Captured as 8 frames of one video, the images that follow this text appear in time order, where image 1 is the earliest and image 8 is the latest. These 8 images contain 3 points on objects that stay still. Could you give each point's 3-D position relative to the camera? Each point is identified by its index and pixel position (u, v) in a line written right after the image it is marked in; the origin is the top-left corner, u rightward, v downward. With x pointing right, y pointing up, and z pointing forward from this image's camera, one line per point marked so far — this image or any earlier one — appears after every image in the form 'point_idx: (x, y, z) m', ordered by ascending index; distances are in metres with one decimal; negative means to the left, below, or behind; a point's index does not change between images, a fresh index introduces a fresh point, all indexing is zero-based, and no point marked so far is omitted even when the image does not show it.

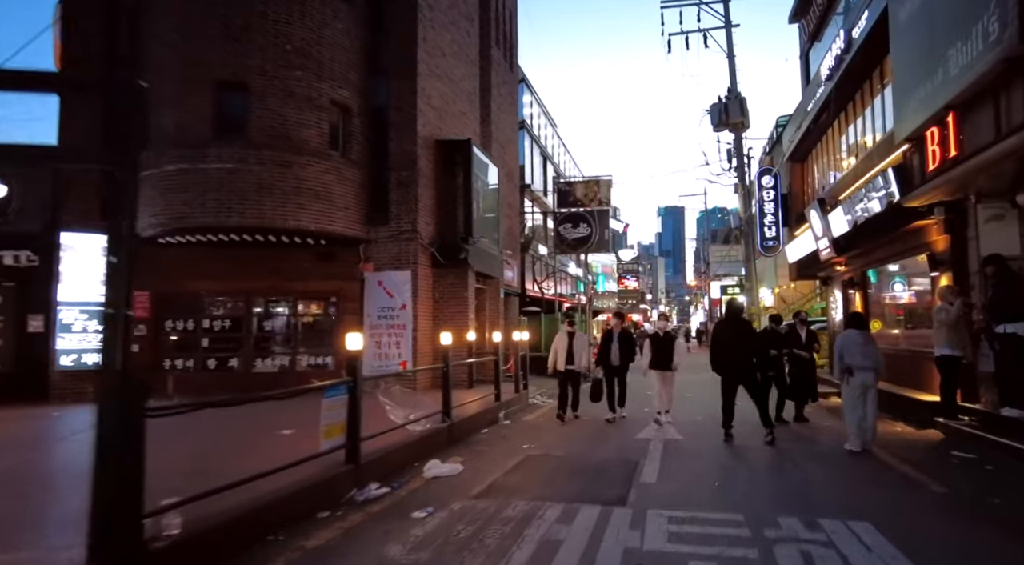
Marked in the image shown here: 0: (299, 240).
0: (-4.2, +0.9, +12.4) m
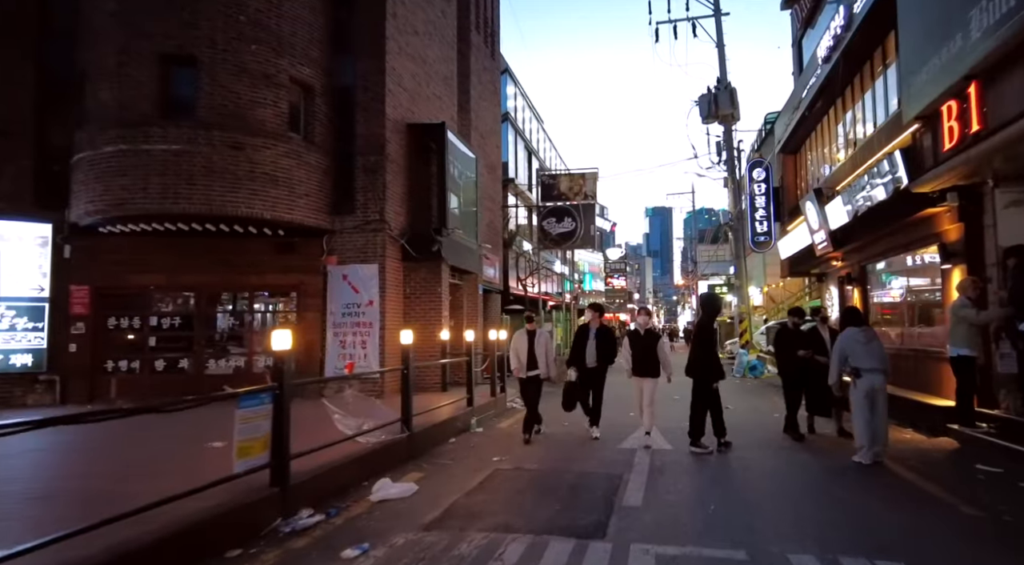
0: (-4.7, +1.0, +11.4) m
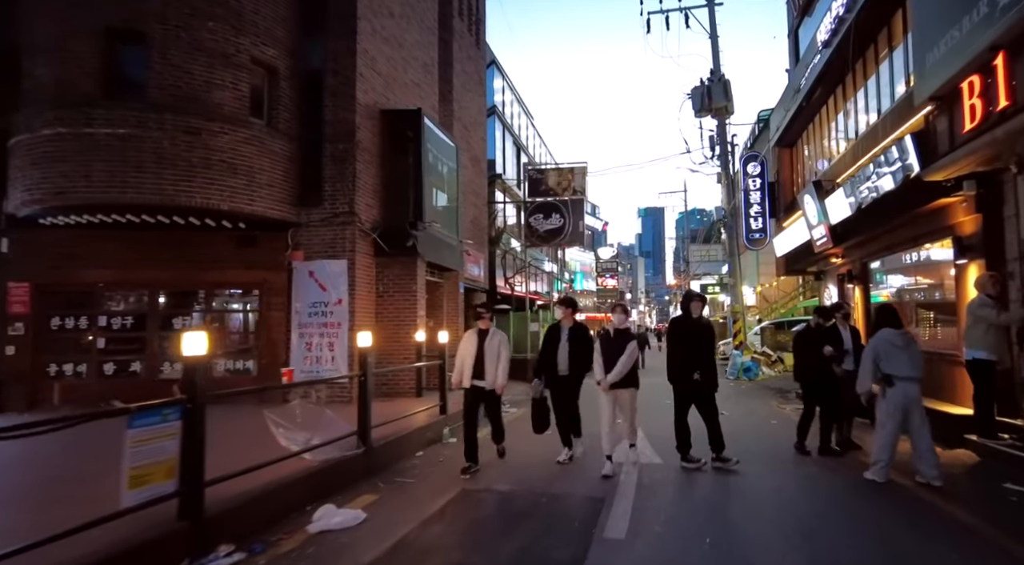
0: (-5.0, +1.0, +10.5) m
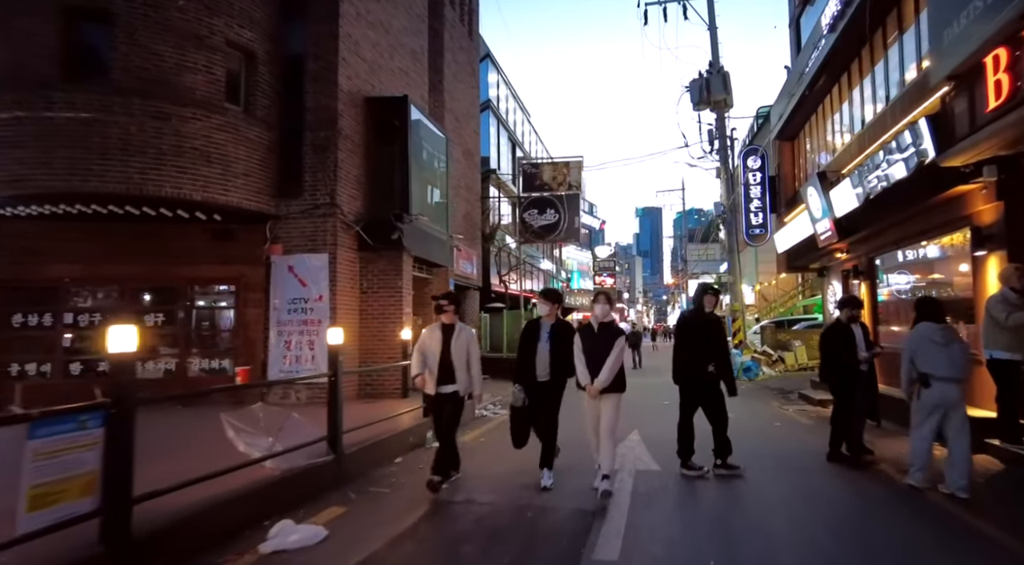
0: (-5.2, +1.1, +9.9) m
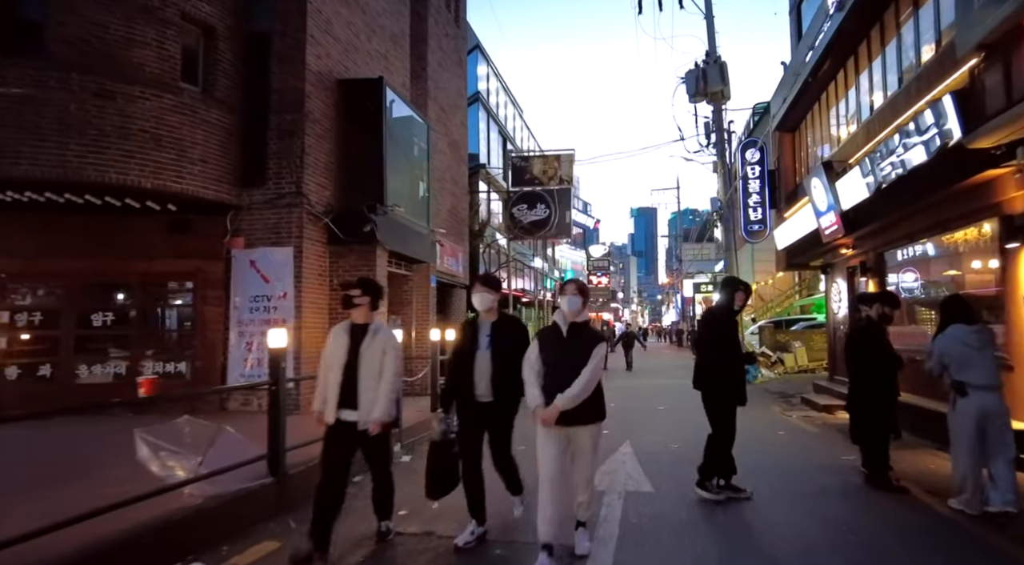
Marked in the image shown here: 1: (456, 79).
0: (-5.5, +1.2, +9.0) m
1: (-1.7, +6.1, +18.7) m
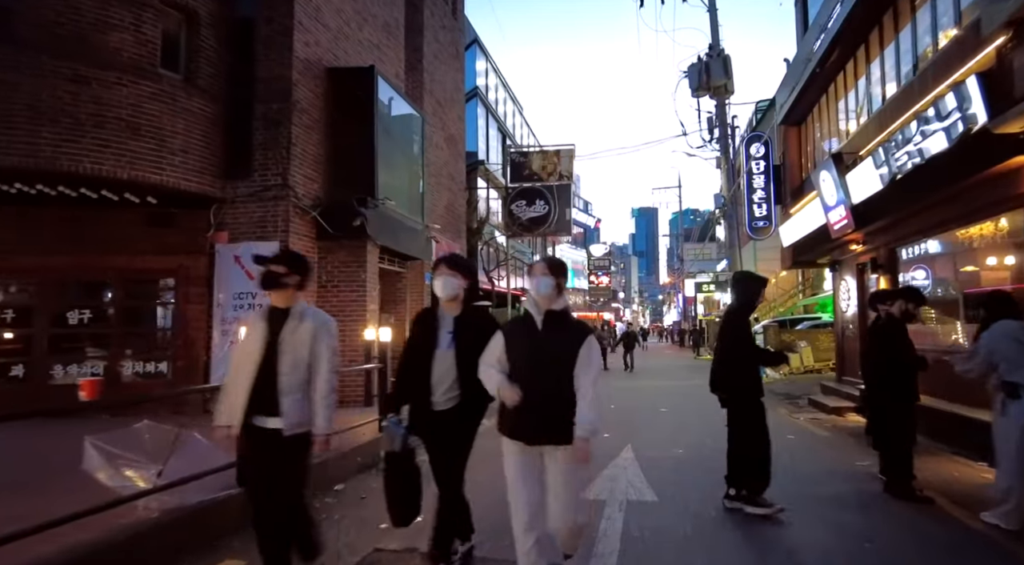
0: (-5.5, +1.2, +8.6) m
1: (-1.7, +6.1, +18.2) m
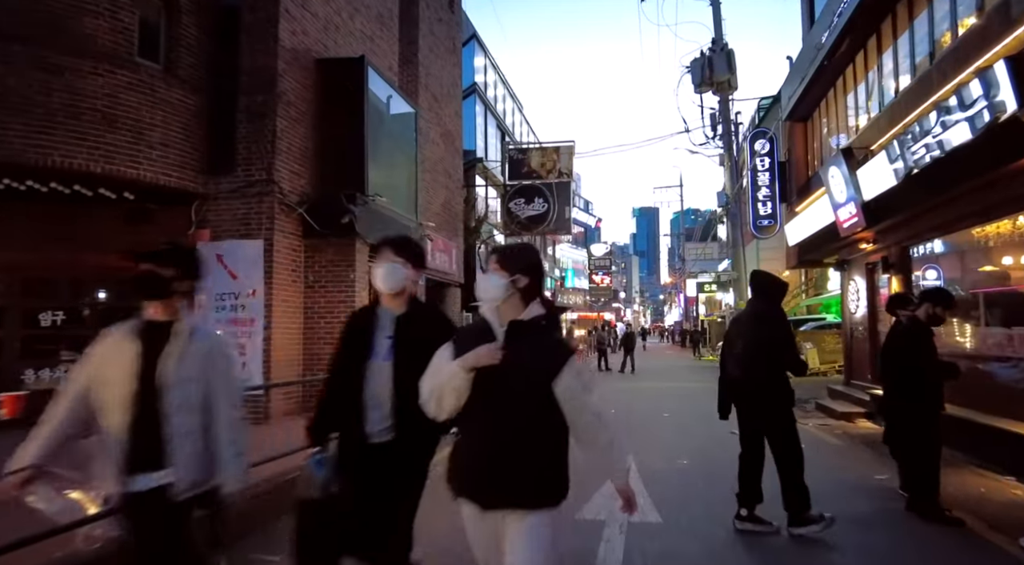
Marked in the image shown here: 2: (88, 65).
0: (-5.6, +1.2, +8.2) m
1: (-1.7, +6.1, +17.8) m
2: (-5.3, +2.7, +7.8) m
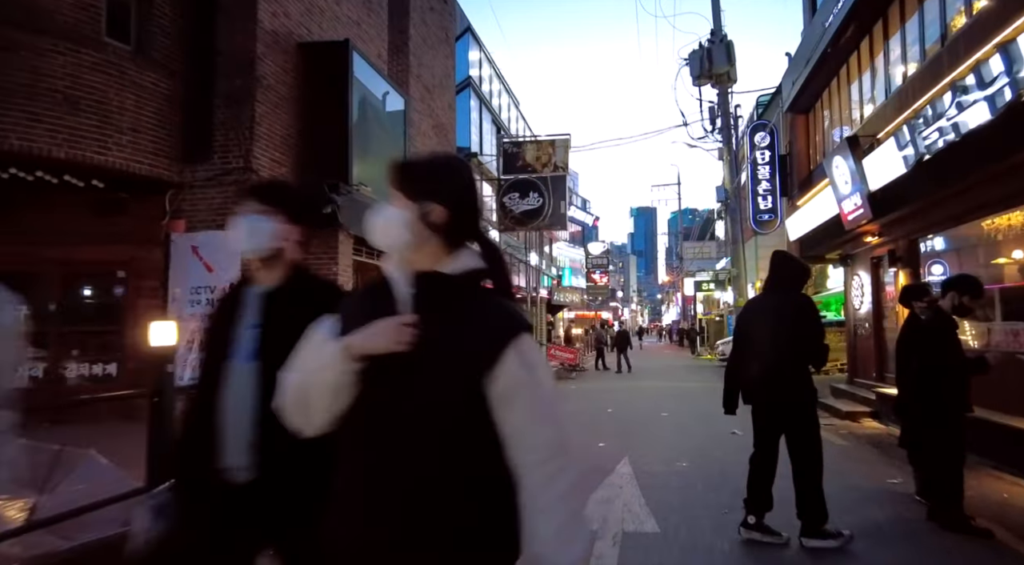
0: (-5.7, +1.3, +7.7) m
1: (-1.9, +6.2, +17.3) m
2: (-5.4, +2.8, +7.3) m
